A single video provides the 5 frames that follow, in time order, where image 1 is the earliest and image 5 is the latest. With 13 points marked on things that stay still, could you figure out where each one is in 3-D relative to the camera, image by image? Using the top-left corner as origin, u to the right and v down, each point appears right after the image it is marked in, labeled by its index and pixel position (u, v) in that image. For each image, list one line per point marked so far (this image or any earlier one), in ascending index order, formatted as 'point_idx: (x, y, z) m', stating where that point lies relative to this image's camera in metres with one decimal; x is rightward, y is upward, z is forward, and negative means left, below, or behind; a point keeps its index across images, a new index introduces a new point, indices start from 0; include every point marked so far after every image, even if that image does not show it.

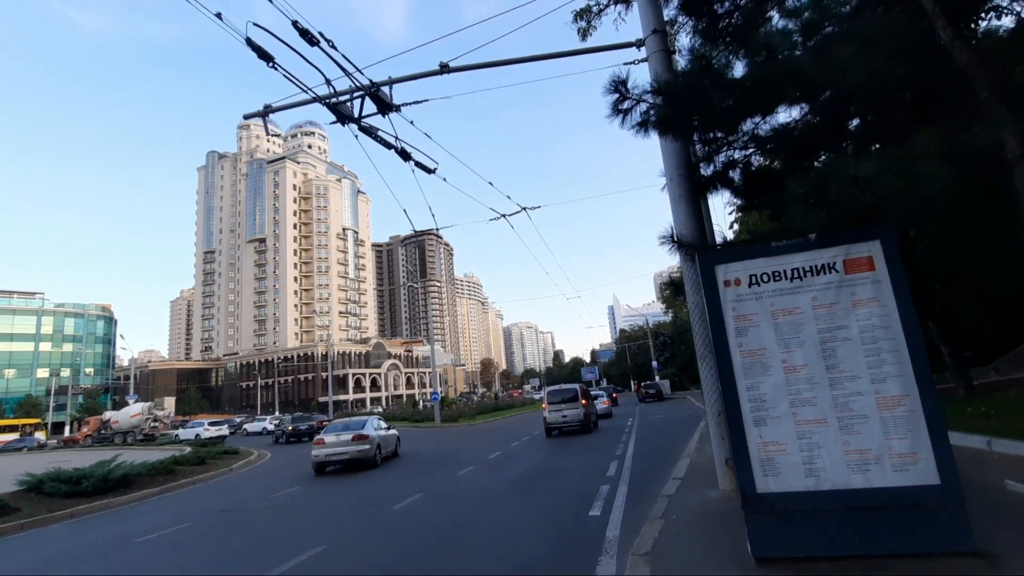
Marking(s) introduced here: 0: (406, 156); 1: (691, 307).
0: (-1.8, +2.3, +8.8) m
1: (+2.3, -0.2, +6.6) m
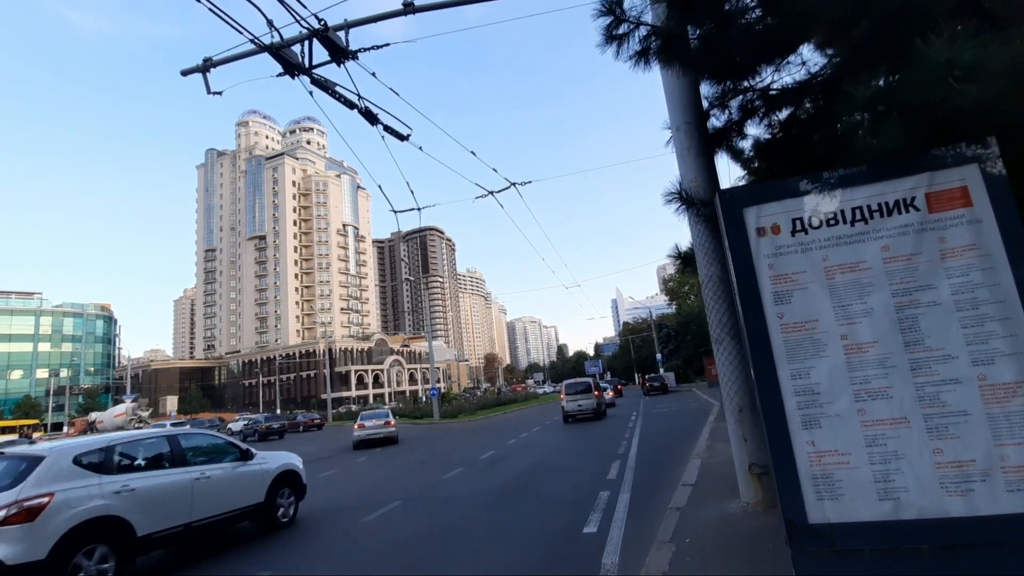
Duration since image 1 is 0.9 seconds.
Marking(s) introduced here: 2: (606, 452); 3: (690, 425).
0: (-2.1, +2.6, +7.7) m
1: (+2.1, +0.1, +5.5) m
2: (+2.4, -4.3, +13.2) m
3: (+5.7, -4.4, +16.1) m
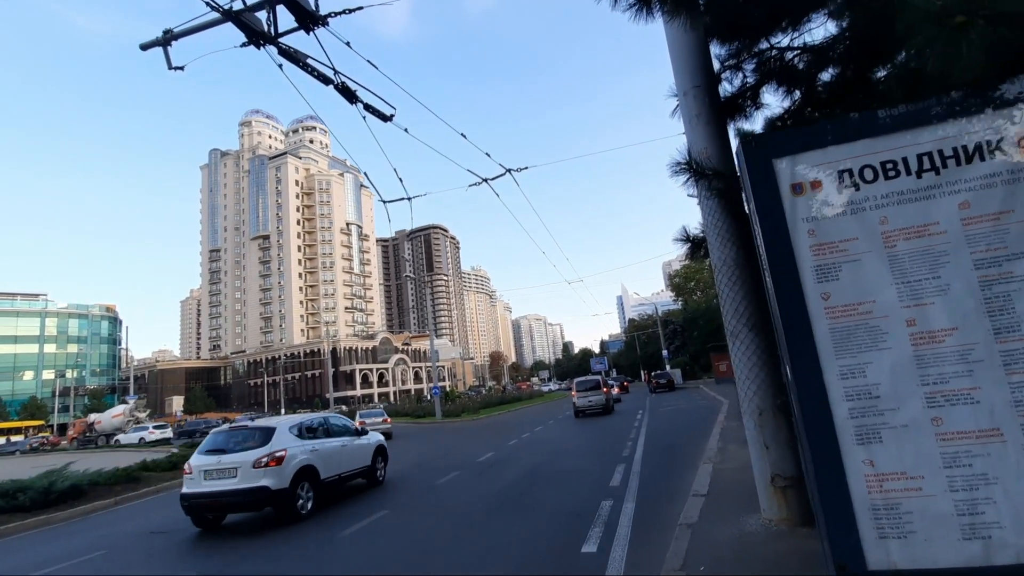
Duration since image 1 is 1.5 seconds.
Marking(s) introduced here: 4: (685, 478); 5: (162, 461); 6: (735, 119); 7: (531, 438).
0: (-2.3, +2.7, +7.1) m
1: (+2.0, +0.2, +4.8) m
2: (+2.4, -4.2, +12.5) m
3: (+5.7, -4.2, +15.5) m
4: (+3.0, -3.3, +8.8) m
5: (-12.2, -6.0, +17.7) m
6: (+2.4, +1.8, +5.4) m
7: (+0.7, -5.4, +18.4) m
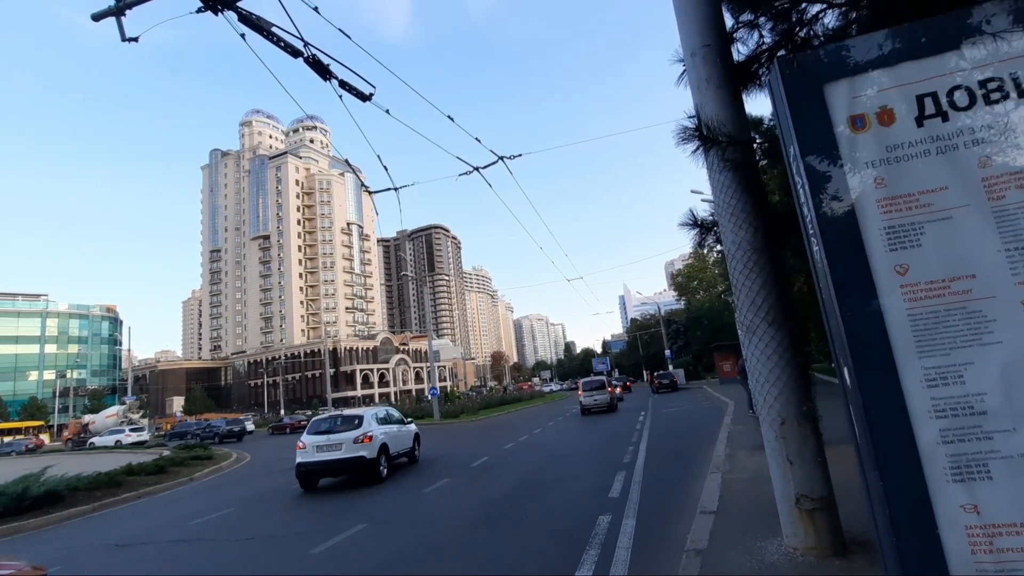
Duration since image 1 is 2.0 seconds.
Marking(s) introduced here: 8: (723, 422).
0: (-2.4, +2.8, +6.5) m
1: (+1.8, +0.3, +4.2) m
2: (+2.3, -4.1, +11.9) m
3: (+5.6, -4.1, +14.8) m
4: (+2.9, -3.2, +8.2) m
5: (-12.3, -6.0, +17.1) m
6: (+2.2, +1.9, +4.8) m
7: (+0.6, -5.4, +17.7) m
8: (+5.8, -3.7, +14.0) m
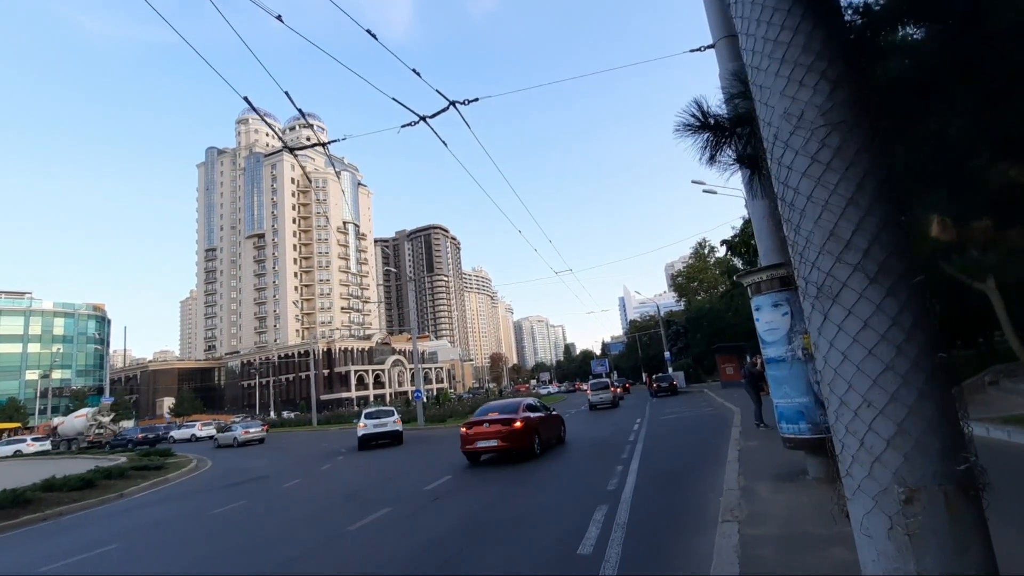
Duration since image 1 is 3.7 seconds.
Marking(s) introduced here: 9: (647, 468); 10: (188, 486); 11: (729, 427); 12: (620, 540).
0: (-3.1, +3.1, +4.5) m
1: (+1.1, +0.6, +2.2) m
2: (+1.6, -3.8, +9.9) m
3: (+4.9, -3.9, +12.8) m
4: (+2.2, -2.9, +6.1) m
5: (-13.0, -5.6, +15.1) m
6: (+1.6, +2.2, +2.8) m
7: (-0.1, -5.1, +15.7) m
8: (+5.1, -3.4, +11.9) m
9: (+3.2, -3.8, +11.4) m
10: (-10.2, -6.3, +16.1) m
11: (+6.6, -4.2, +15.6) m
12: (+1.5, -3.2, +7.0) m
